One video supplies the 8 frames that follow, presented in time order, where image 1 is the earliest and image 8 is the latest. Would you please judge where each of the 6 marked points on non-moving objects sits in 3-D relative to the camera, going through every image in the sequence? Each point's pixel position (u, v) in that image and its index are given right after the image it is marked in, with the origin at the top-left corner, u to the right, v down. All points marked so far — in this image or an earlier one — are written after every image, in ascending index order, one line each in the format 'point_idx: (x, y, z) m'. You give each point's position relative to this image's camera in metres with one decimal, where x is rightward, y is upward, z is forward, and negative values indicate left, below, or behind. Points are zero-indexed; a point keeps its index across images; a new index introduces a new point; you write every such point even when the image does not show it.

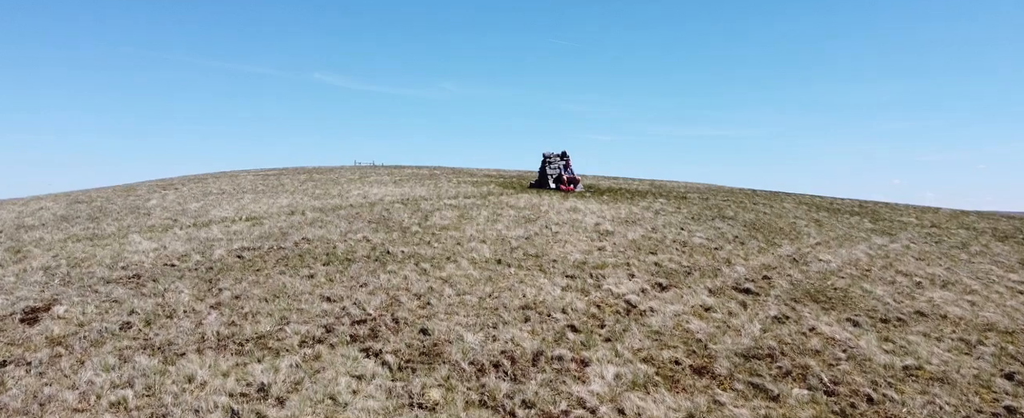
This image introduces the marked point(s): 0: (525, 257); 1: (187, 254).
0: (+0.4, -1.6, +20.0) m
1: (-10.2, -1.4, +19.5) m
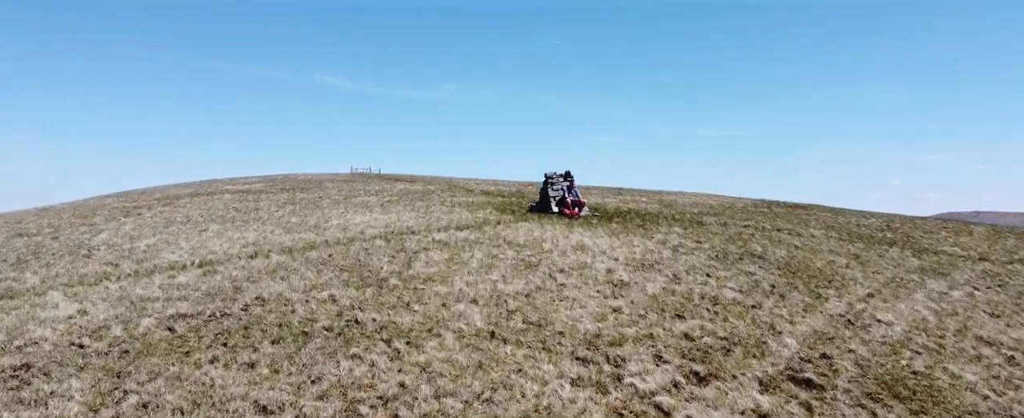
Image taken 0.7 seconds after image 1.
0: (+0.3, -3.1, +16.3) m
1: (-10.3, -3.0, +15.8) m
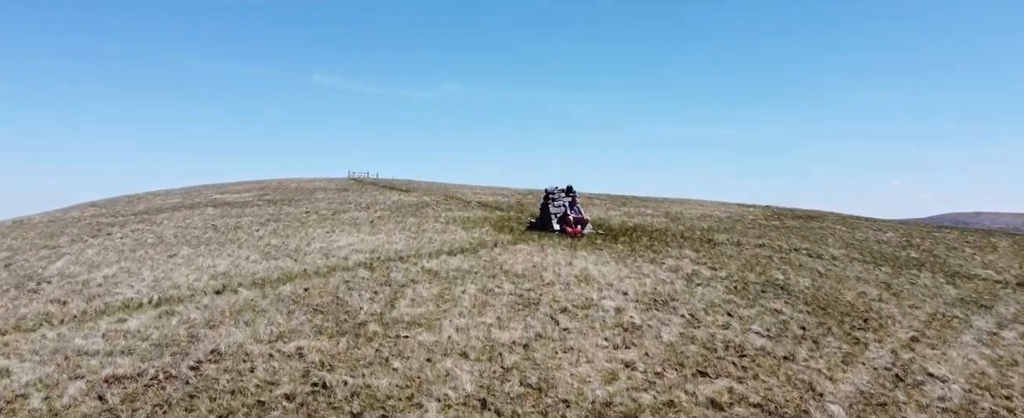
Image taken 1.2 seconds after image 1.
0: (+0.2, -4.1, +13.8) m
1: (-10.4, -3.9, +13.3) m
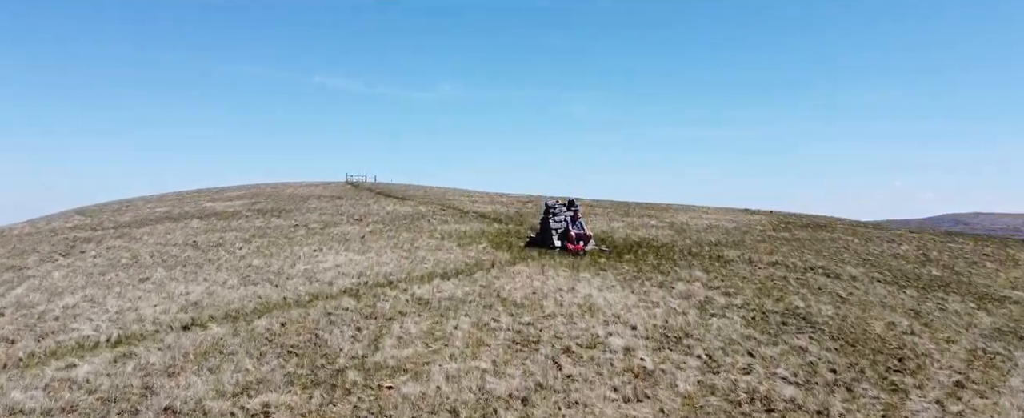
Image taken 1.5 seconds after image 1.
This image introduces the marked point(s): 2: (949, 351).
0: (+0.2, -4.9, +11.8) m
1: (-10.5, -4.8, +11.3) m
2: (+13.6, -4.4, +19.4) m
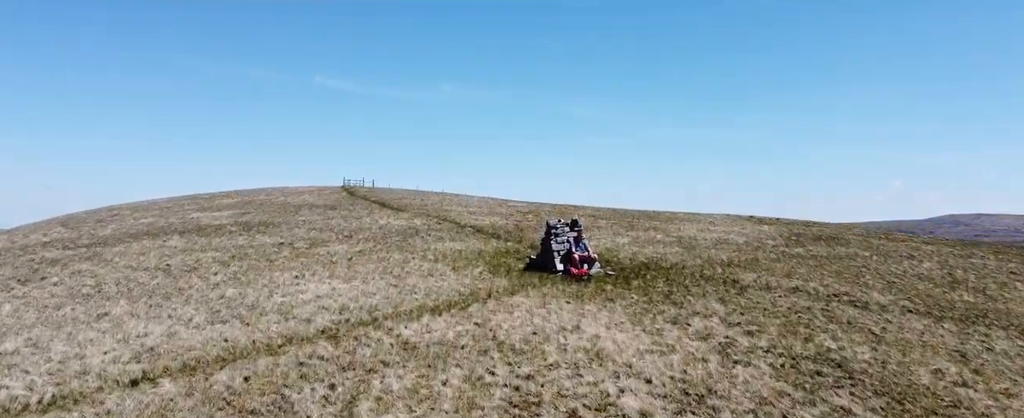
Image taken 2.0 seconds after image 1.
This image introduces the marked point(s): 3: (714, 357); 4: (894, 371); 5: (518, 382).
0: (+0.1, -5.9, +9.3) m
1: (-10.5, -5.8, +8.8) m
2: (+13.5, -5.4, +16.9) m
3: (+6.3, -4.6, +19.4) m
4: (+11.6, -5.0, +19.1) m
5: (+0.2, -4.6, +16.9) m
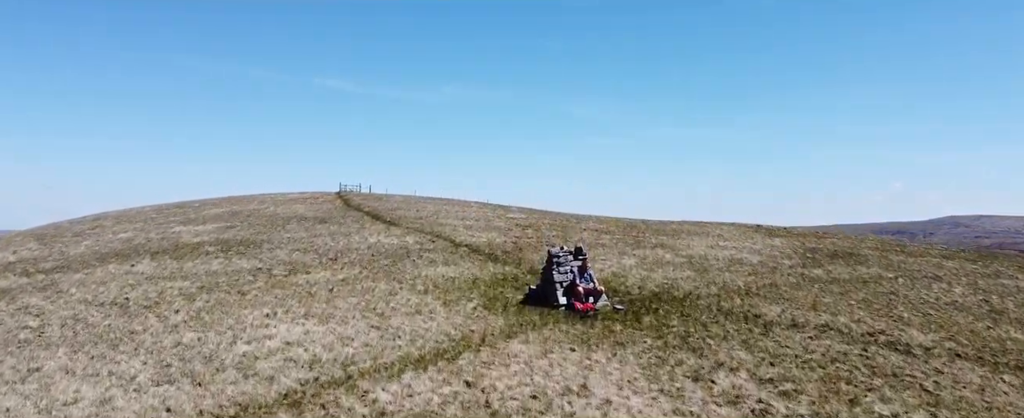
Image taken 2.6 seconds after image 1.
0: (0.0, -7.1, +6.2) m
1: (-10.7, -7.0, +5.7) m
2: (+13.4, -6.7, +13.8) m
3: (+6.2, -5.8, +16.3) m
4: (+11.5, -6.2, +16.0) m
5: (0.0, -5.9, +13.8) m
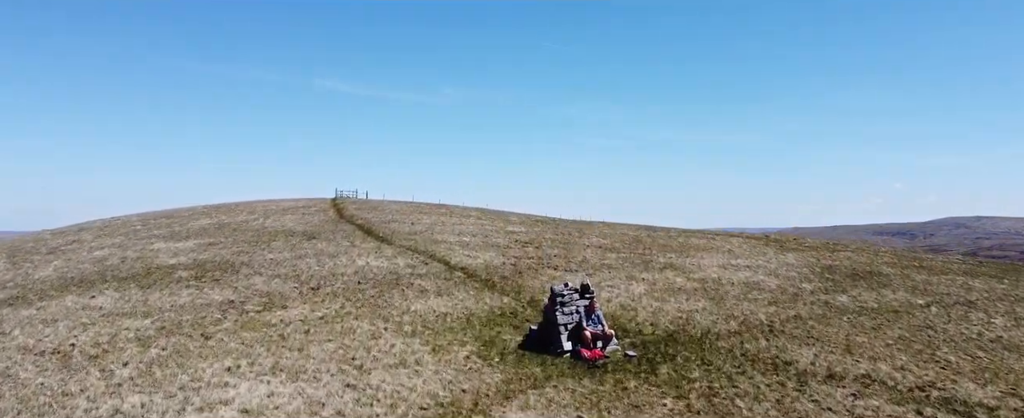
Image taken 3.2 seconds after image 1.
0: (-0.1, -8.5, +2.9) m
1: (-10.7, -8.3, +2.4) m
2: (+13.4, -8.0, +10.5) m
3: (+6.1, -7.1, +13.0) m
4: (+11.5, -7.5, +12.6) m
5: (0.0, -7.2, +10.4) m
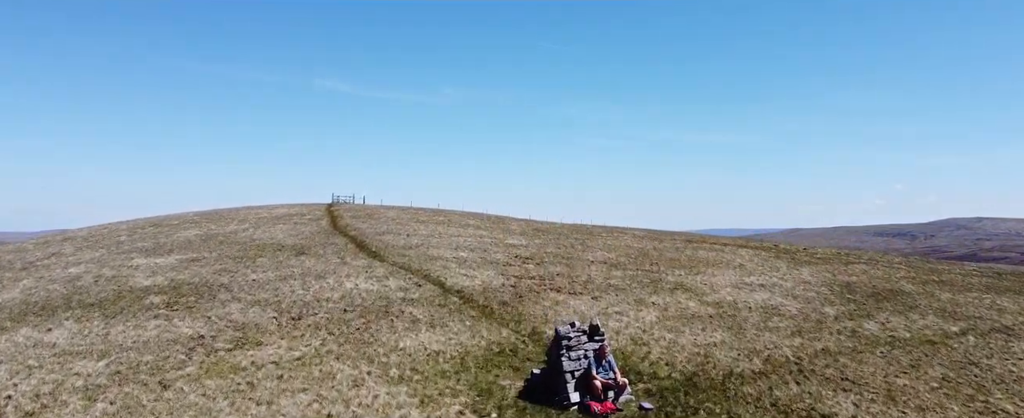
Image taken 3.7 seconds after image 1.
0: (-0.1, -9.6, -0.1) m
1: (-10.7, -9.4, -0.6) m
2: (+13.3, -9.1, +7.4) m
3: (+6.1, -8.2, +10.0) m
4: (+11.4, -8.6, +9.6) m
5: (0.0, -8.3, +7.4) m
